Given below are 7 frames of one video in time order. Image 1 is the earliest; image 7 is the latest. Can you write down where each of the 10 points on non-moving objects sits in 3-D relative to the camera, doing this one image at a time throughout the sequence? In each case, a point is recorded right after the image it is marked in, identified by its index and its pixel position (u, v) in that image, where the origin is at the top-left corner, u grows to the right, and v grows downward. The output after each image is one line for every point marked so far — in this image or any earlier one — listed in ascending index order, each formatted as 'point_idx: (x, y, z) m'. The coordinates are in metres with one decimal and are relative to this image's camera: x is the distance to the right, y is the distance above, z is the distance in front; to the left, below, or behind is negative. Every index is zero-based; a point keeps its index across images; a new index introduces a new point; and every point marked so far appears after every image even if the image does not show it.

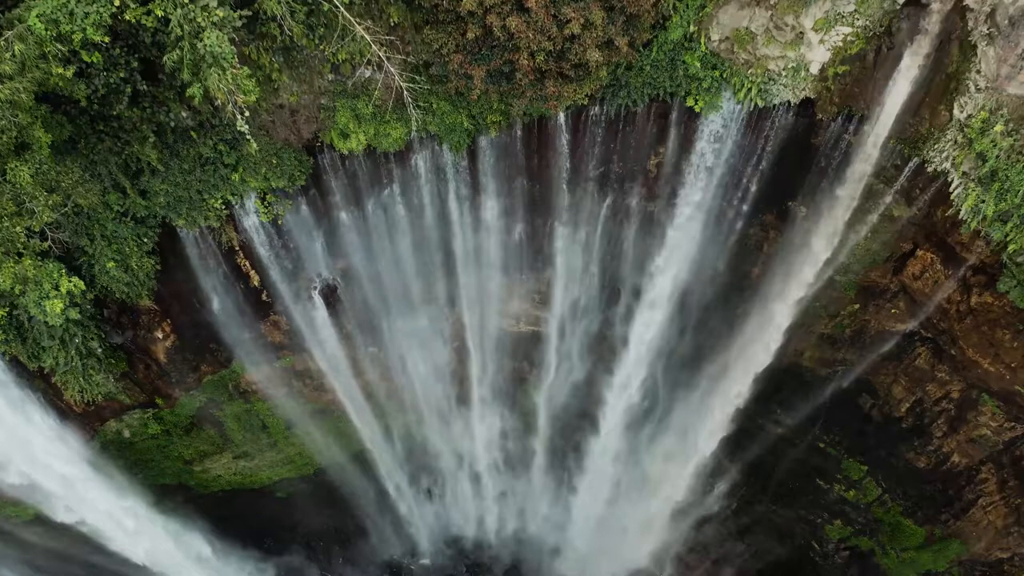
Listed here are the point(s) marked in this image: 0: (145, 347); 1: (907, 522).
0: (-5.1, -0.8, +9.7) m
1: (+6.2, -3.7, +11.1) m
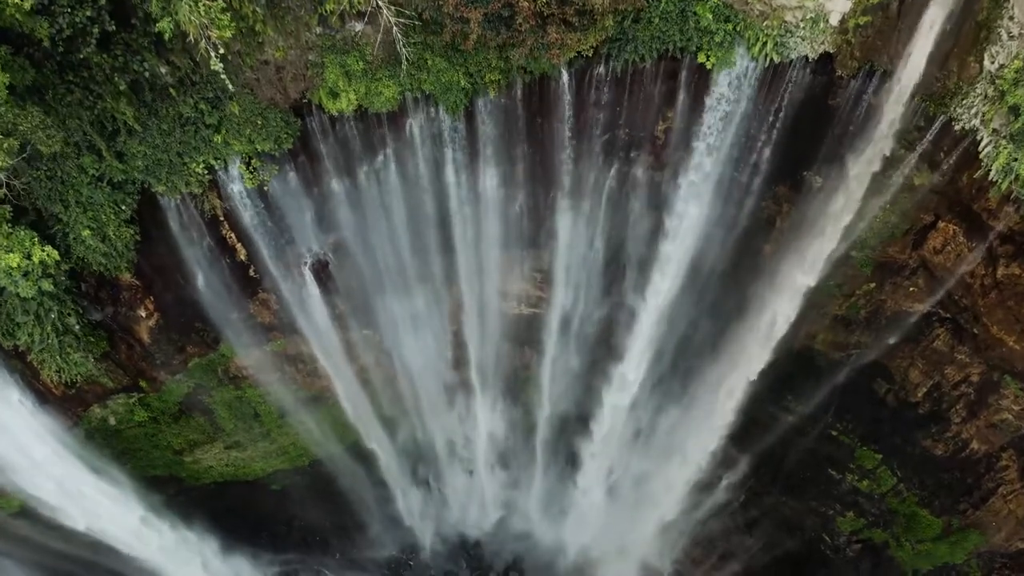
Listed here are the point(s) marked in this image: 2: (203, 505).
0: (-5.1, -0.5, +9.3) m
1: (+6.2, -3.4, +10.7) m
2: (-5.3, -3.7, +12.1) m
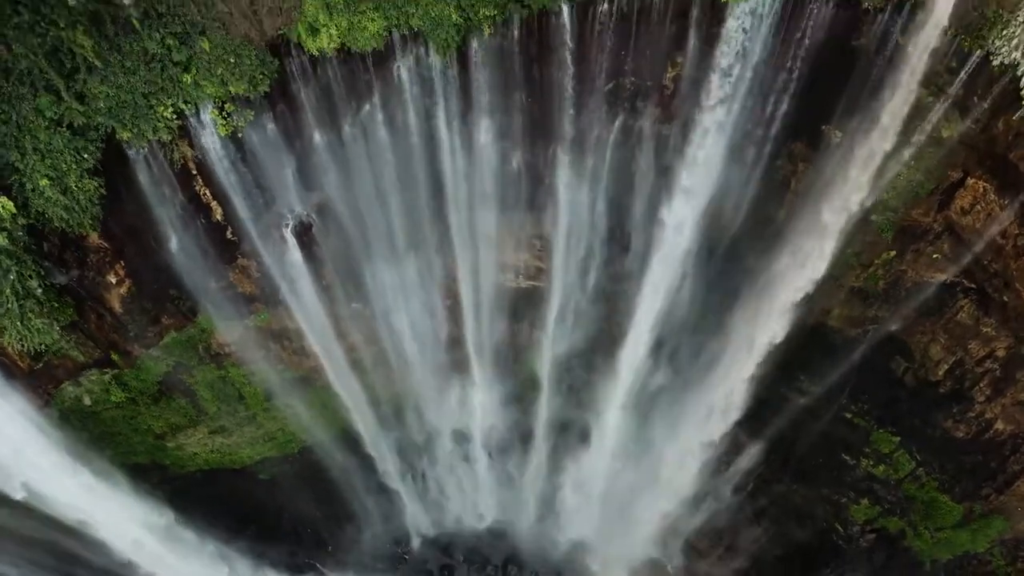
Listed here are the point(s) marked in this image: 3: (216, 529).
0: (-5.1, -0.1, +8.7) m
1: (+6.1, -3.0, +10.1) m
2: (-5.3, -3.4, +11.5) m
3: (-5.0, -4.0, +11.9) m
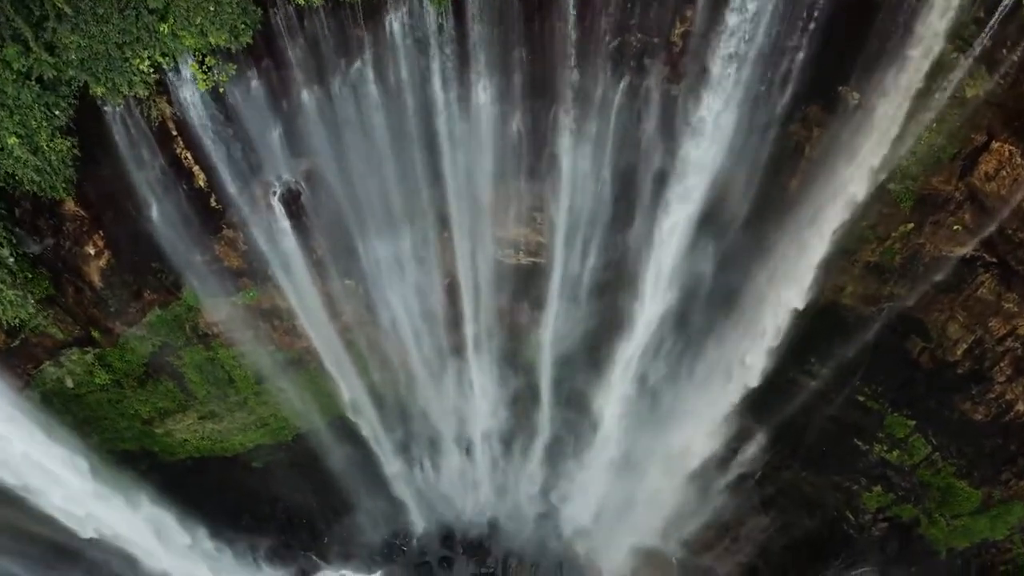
0: (-5.1, +0.2, +8.3) m
1: (+6.1, -2.7, +9.7) m
2: (-5.3, -3.0, +11.1) m
3: (-5.0, -3.7, +11.5) m
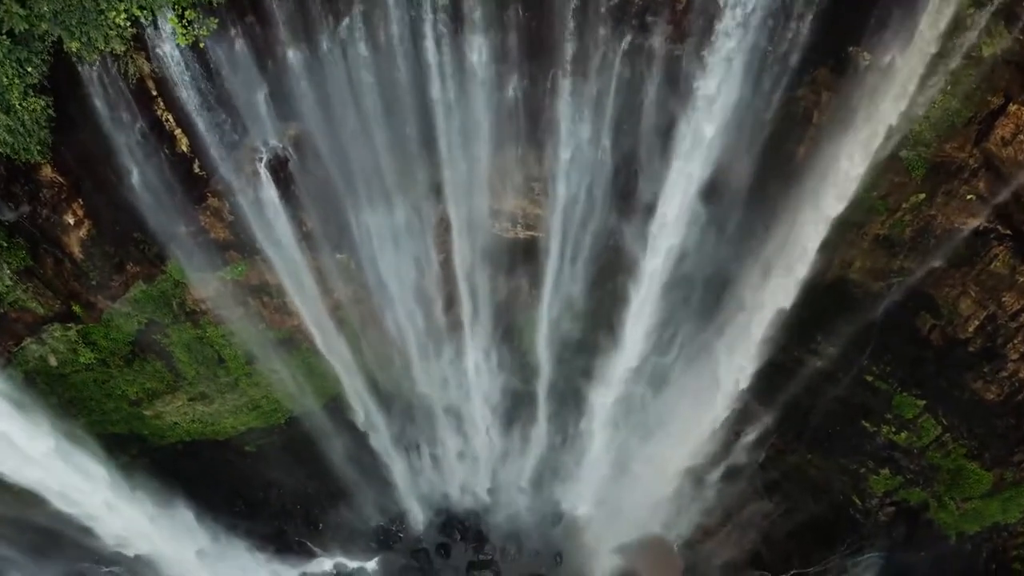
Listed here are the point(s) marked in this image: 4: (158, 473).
0: (-5.2, +0.5, +8.0) m
1: (+6.1, -2.4, +9.4) m
2: (-5.3, -2.7, +10.9) m
3: (-5.0, -3.4, +11.2) m
4: (-5.4, -2.8, +10.9) m
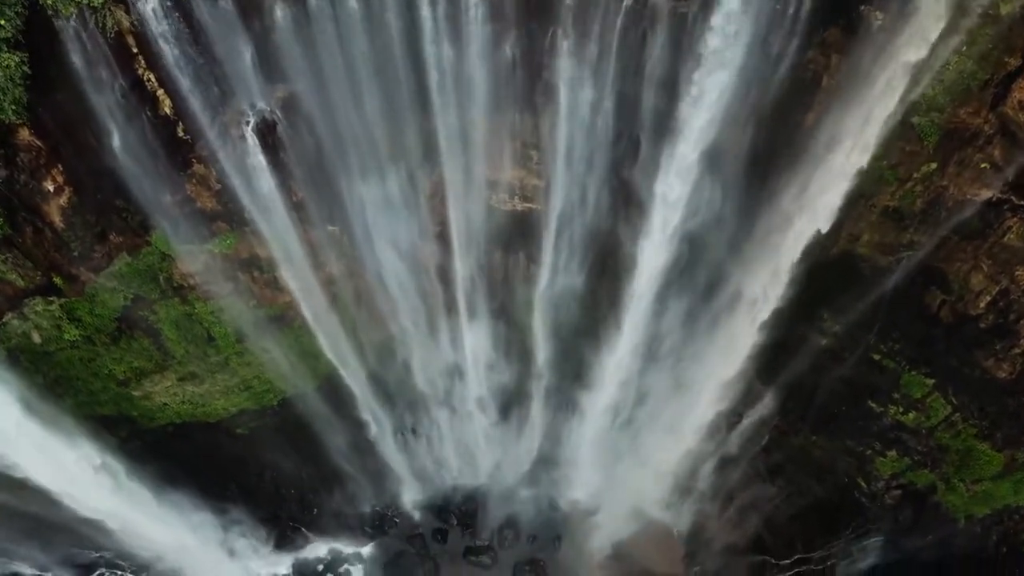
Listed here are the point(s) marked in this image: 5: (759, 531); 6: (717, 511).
0: (-5.2, +0.9, +7.7) m
1: (+6.1, -2.1, +9.2) m
2: (-5.3, -2.4, +10.6) m
3: (-5.0, -3.1, +11.0) m
4: (-5.5, -2.5, +10.6) m
5: (+3.8, -3.7, +10.9) m
6: (+3.3, -3.5, +11.2) m
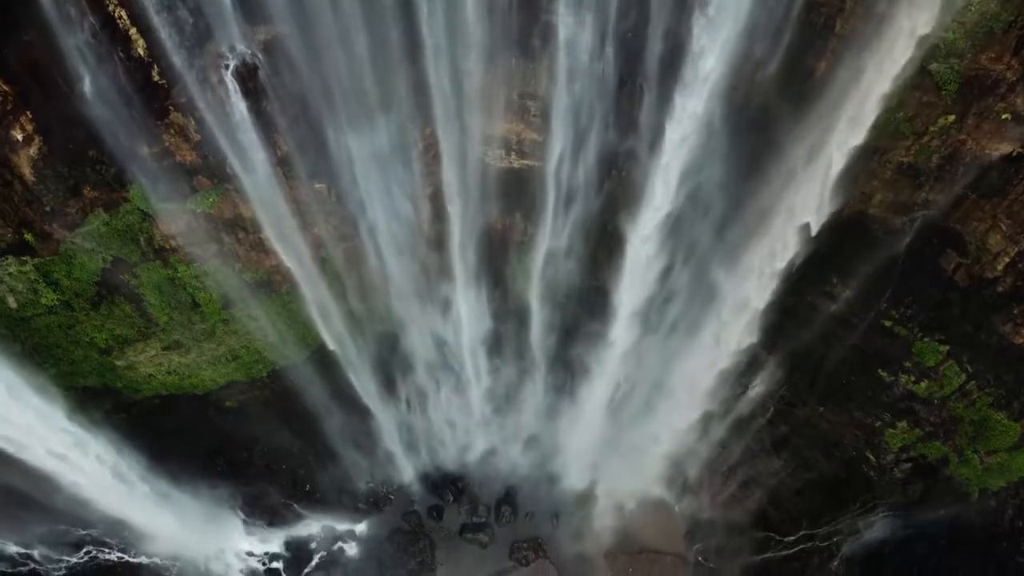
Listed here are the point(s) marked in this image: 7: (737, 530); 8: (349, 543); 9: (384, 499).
0: (-5.2, +1.3, +7.3) m
1: (+6.0, -1.6, +8.8) m
2: (-5.4, -1.9, +10.3) m
3: (-5.1, -2.6, +10.6) m
4: (-5.5, -2.0, +10.3) m
5: (+3.8, -3.2, +10.6) m
6: (+3.3, -3.0, +10.9) m
7: (+3.5, -3.6, +10.6) m
8: (-2.5, -3.9, +10.8) m
9: (-2.0, -3.2, +11.0) m
